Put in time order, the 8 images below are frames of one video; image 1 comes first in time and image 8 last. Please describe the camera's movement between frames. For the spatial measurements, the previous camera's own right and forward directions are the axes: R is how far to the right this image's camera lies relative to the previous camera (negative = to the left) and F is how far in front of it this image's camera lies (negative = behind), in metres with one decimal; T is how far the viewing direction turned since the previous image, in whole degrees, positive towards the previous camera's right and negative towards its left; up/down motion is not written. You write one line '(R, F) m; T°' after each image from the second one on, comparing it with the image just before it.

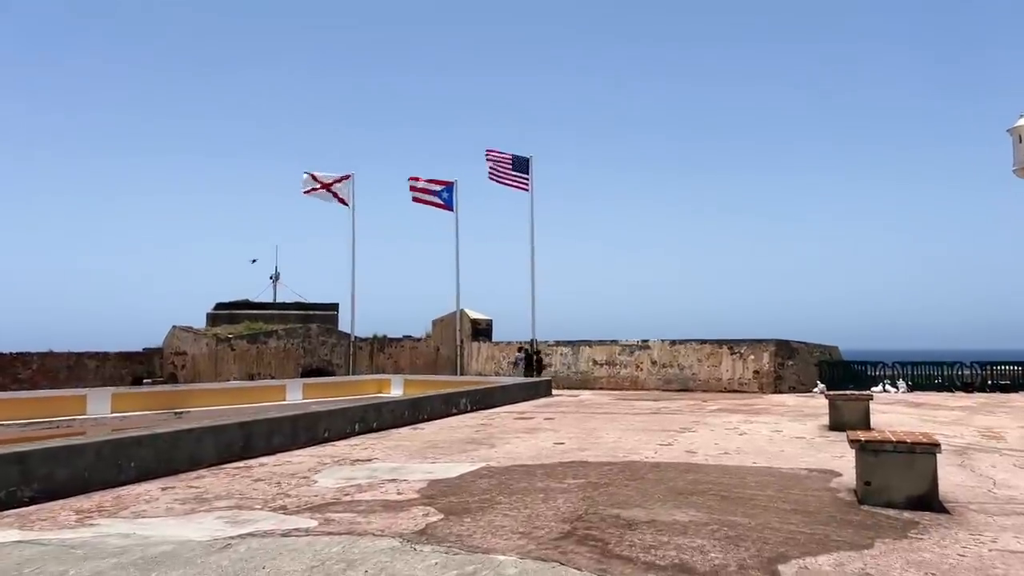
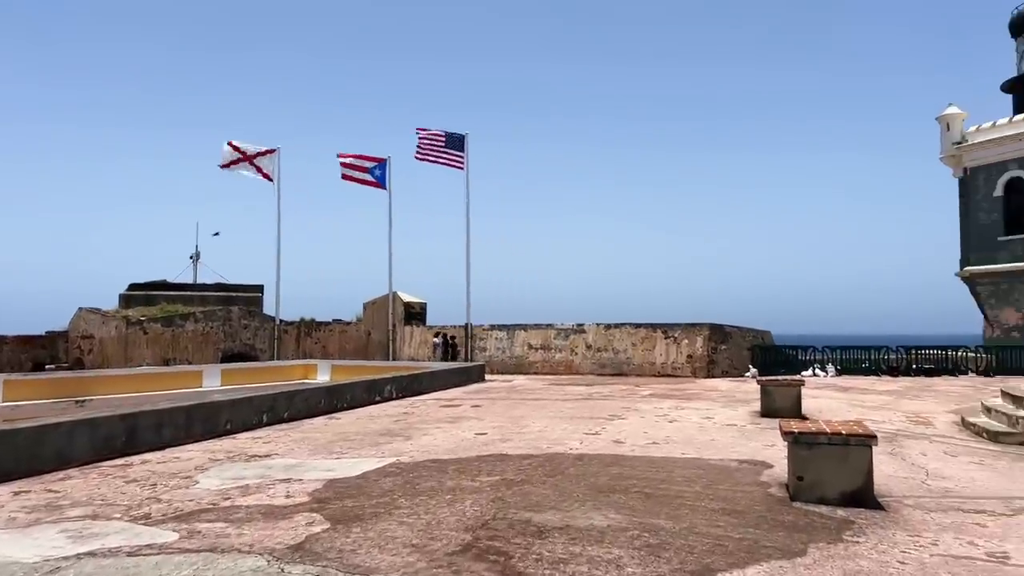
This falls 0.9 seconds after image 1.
(+0.3, +0.7) m; +5°
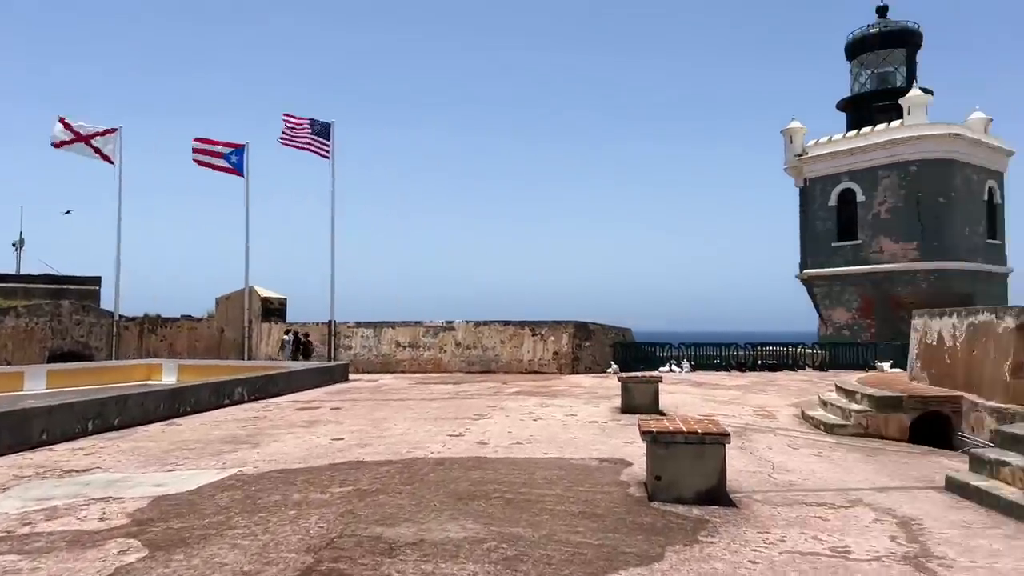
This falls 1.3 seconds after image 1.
(+0.1, +0.3) m; +10°
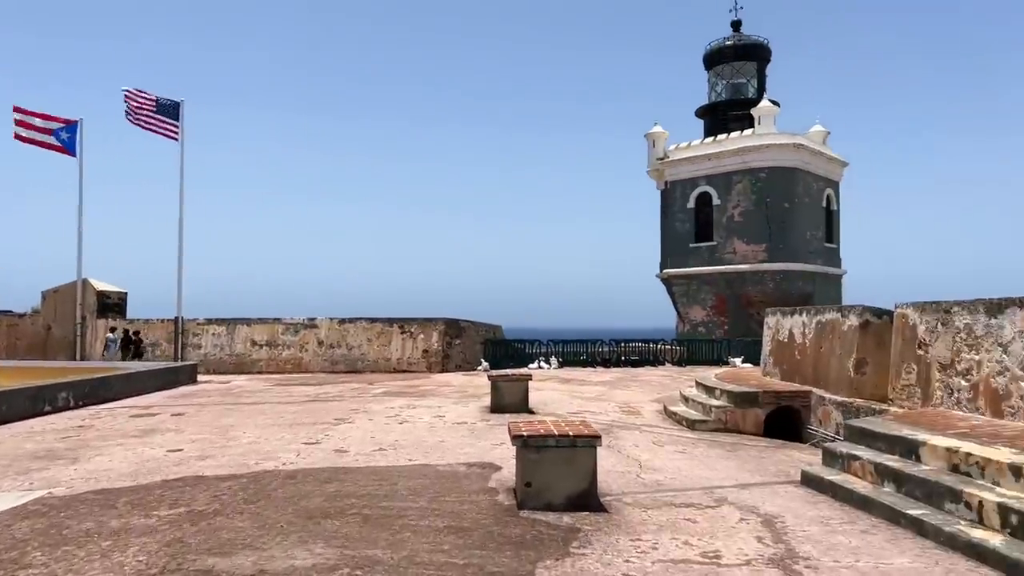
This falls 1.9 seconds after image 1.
(+0.1, +0.4) m; +10°
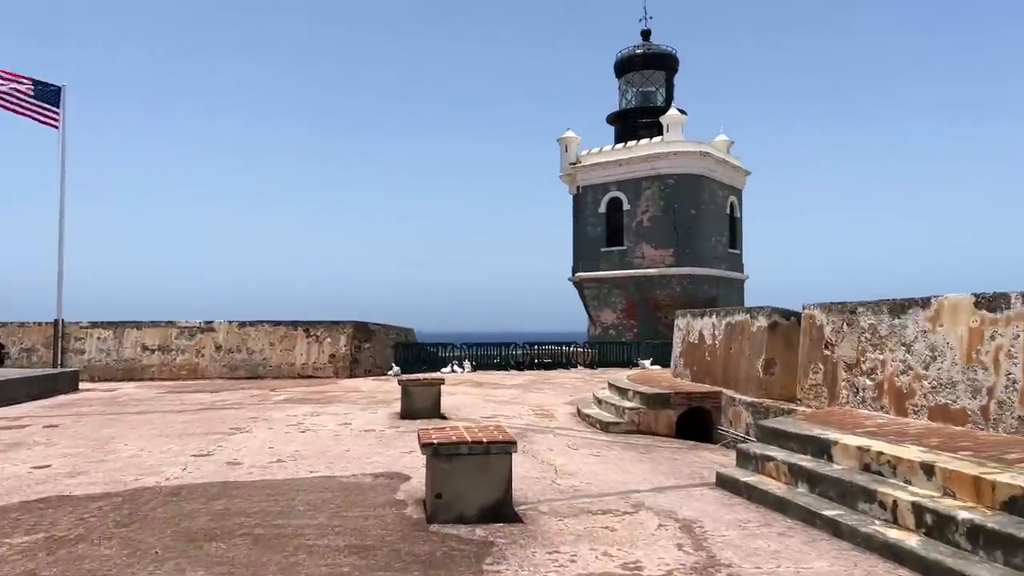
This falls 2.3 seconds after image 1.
(0.0, +0.3) m; +7°
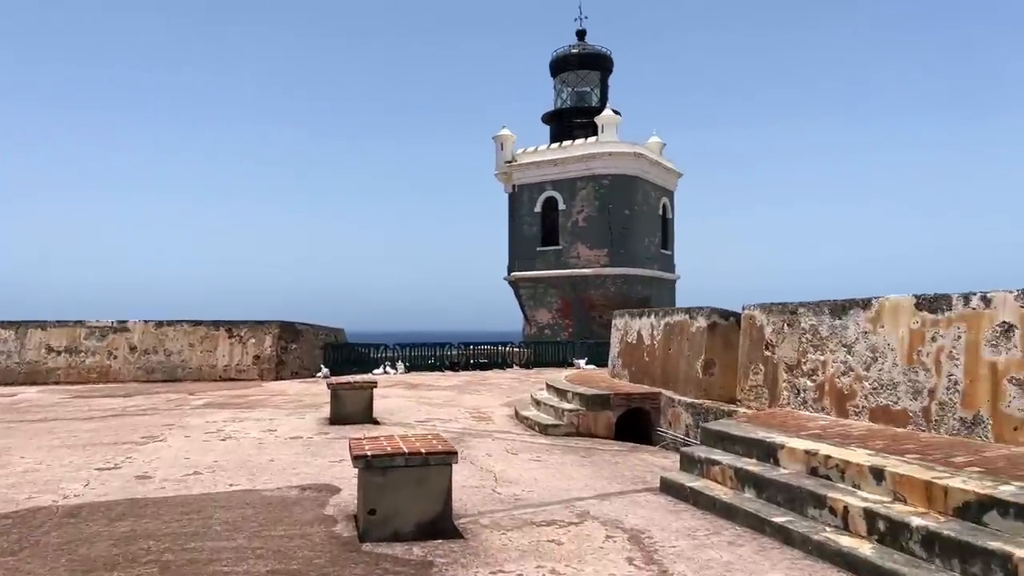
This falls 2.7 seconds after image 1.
(-0.1, +0.3) m; +5°
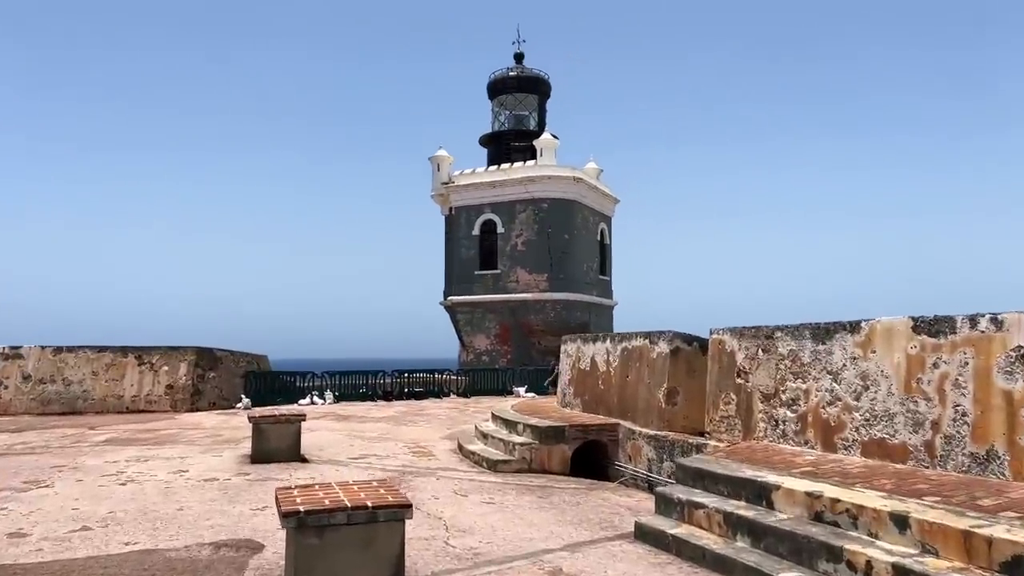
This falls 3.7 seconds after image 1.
(-0.2, +0.8) m; +6°
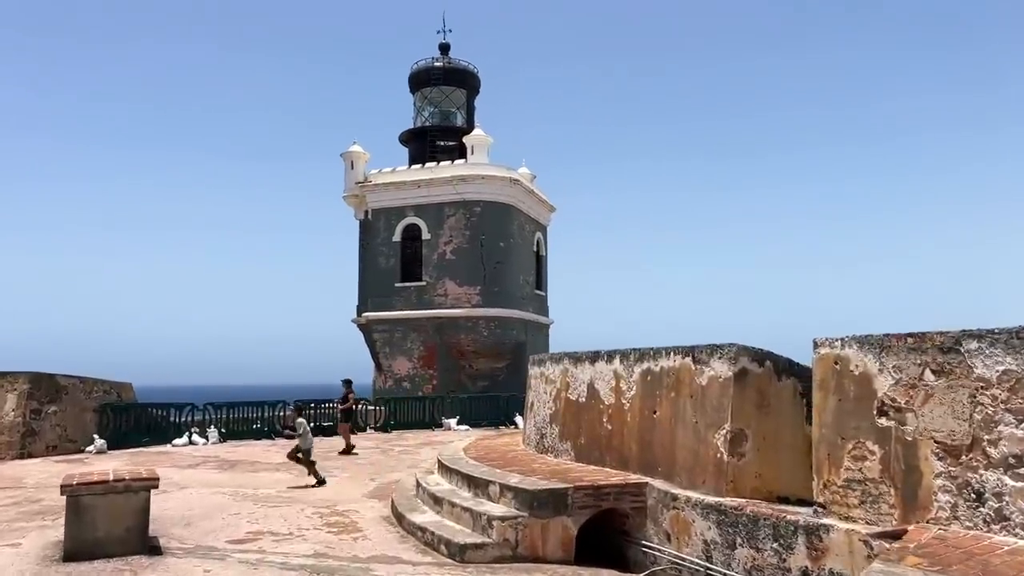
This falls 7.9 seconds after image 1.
(-0.6, +2.9) m; +7°
